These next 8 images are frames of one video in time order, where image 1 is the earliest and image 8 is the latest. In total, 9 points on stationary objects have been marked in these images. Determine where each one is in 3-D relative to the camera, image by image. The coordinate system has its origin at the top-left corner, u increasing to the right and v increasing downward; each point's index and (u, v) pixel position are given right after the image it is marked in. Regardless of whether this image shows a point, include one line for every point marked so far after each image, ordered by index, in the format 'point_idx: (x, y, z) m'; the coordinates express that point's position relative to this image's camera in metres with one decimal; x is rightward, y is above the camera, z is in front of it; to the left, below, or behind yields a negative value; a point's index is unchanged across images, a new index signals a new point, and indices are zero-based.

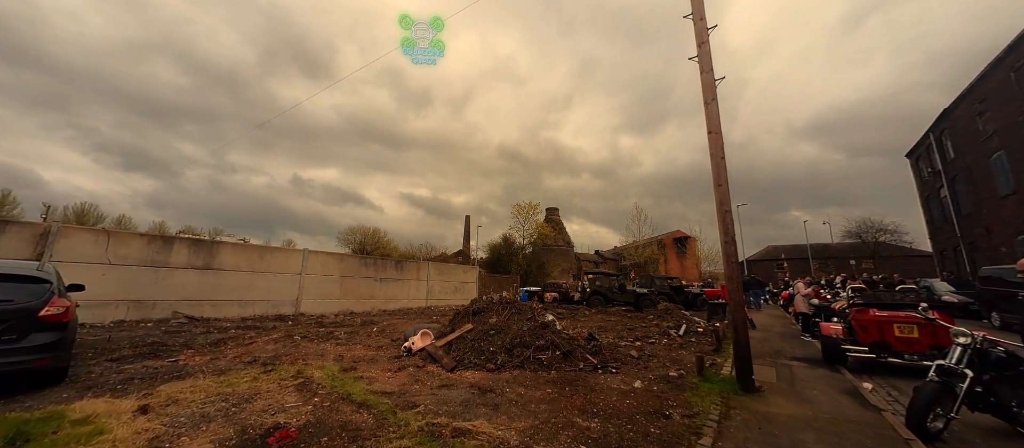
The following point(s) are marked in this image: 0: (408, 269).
0: (-5.4, -2.3, +17.9) m
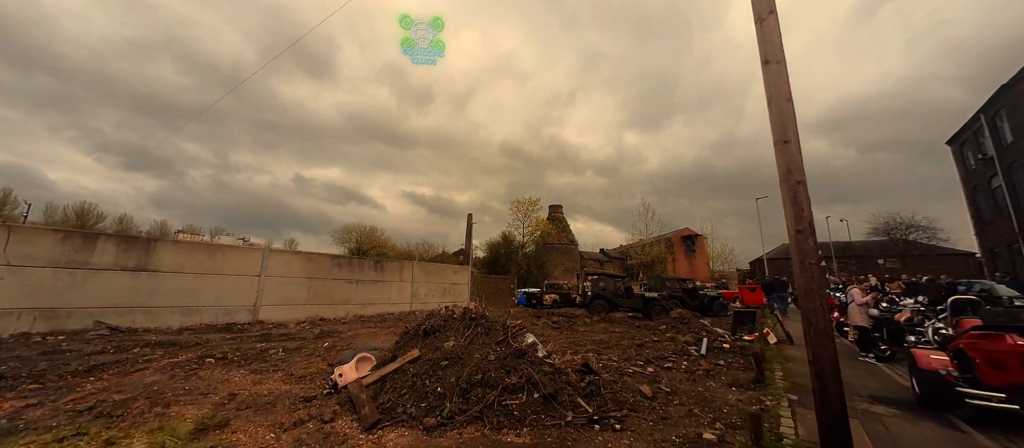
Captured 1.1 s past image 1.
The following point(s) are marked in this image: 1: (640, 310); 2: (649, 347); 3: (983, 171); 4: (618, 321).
0: (-5.7, -2.1, +16.2) m
1: (+4.8, -3.2, +12.9) m
2: (+3.2, -2.9, +8.2) m
3: (+23.7, +2.6, +17.4) m
4: (+3.6, -3.4, +11.7) m
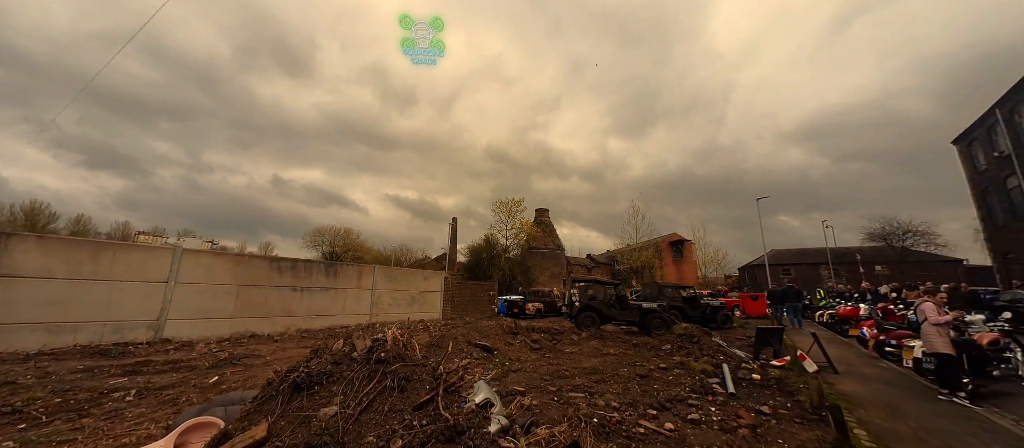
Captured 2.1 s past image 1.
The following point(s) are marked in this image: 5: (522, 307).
0: (-6.7, -2.0, +13.8) m
1: (+3.9, -3.2, +11.0) m
2: (+2.5, -2.8, +6.1) m
3: (+22.7, +2.5, +16.3) m
4: (+2.8, -3.3, +9.7) m
5: (+0.6, -4.8, +19.8) m
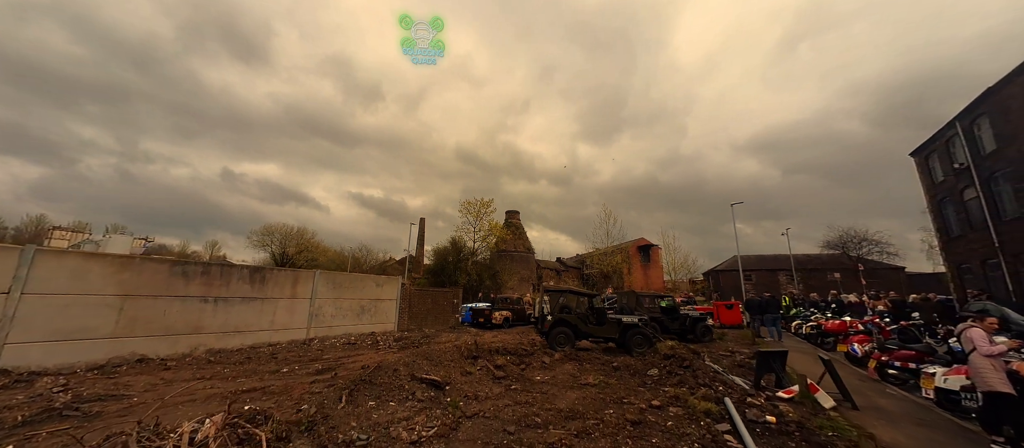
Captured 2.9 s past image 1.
0: (-7.9, -1.9, +11.6) m
1: (+2.9, -3.3, +9.7) m
2: (+1.9, -2.8, +4.8) m
3: (+21.2, +2.0, +16.6) m
4: (+1.9, -3.3, +8.3) m
5: (-1.3, -4.8, +18.2) m
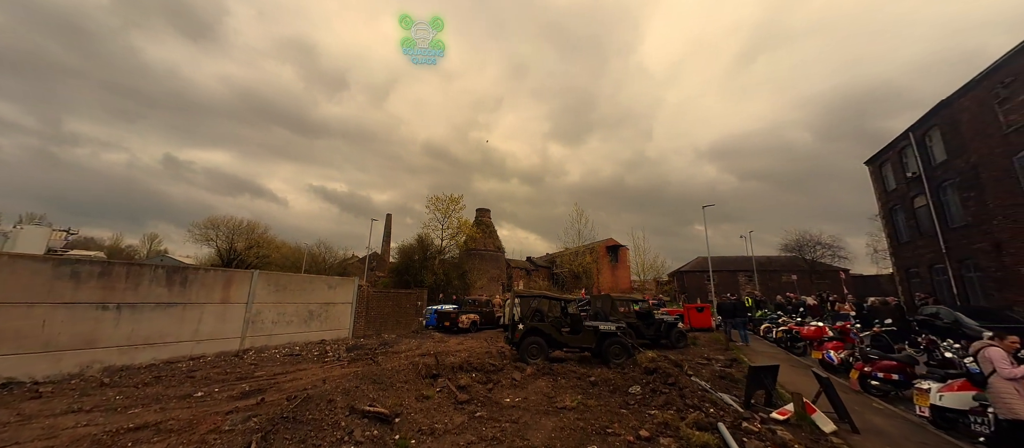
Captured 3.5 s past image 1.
0: (-8.9, -1.7, +9.9) m
1: (+2.0, -3.3, +8.9) m
2: (+1.5, -2.8, +3.9) m
3: (+19.8, +1.7, +17.4) m
4: (+1.1, -3.3, +7.5) m
5: (-2.9, -4.7, +17.1) m
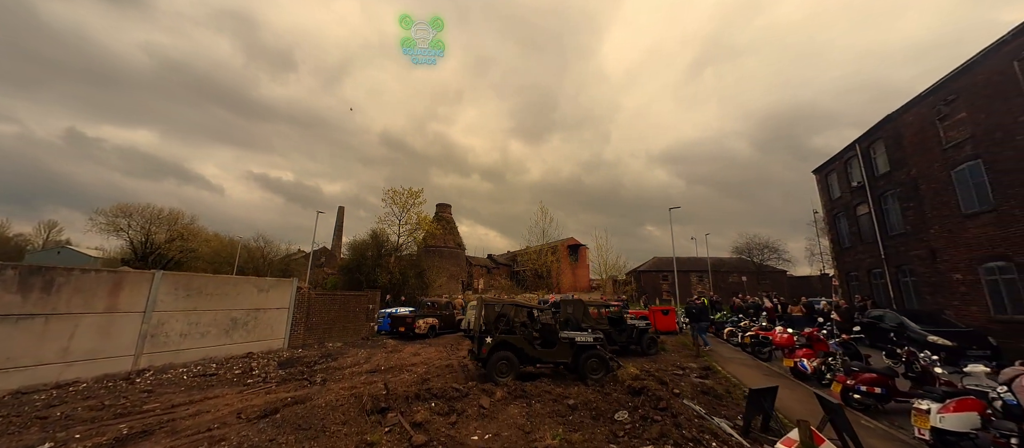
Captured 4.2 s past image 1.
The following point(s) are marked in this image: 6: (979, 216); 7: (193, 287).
0: (-9.7, -1.4, +7.7) m
1: (+1.3, -3.3, +8.0) m
2: (+1.3, -2.8, +3.0) m
3: (+18.0, +1.3, +18.5) m
4: (+0.5, -3.3, +6.5) m
5: (-4.6, -4.5, +15.6) m
6: (+15.9, +0.3, +11.8) m
7: (-9.0, -1.8, +9.8) m
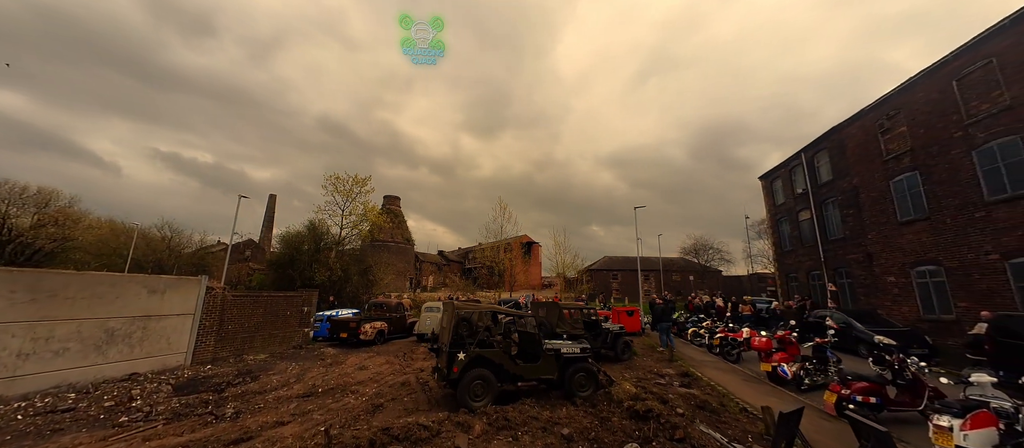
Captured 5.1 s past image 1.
0: (-9.9, -1.0, +4.9) m
1: (+0.8, -3.1, +6.9) m
2: (+1.6, -2.8, +1.9) m
3: (+15.9, +1.1, +19.7) m
4: (+0.3, -3.2, +5.2) m
5: (-6.2, -4.1, +13.5) m
6: (+14.8, 0.0, +12.8) m
7: (-9.6, -1.3, +7.1) m
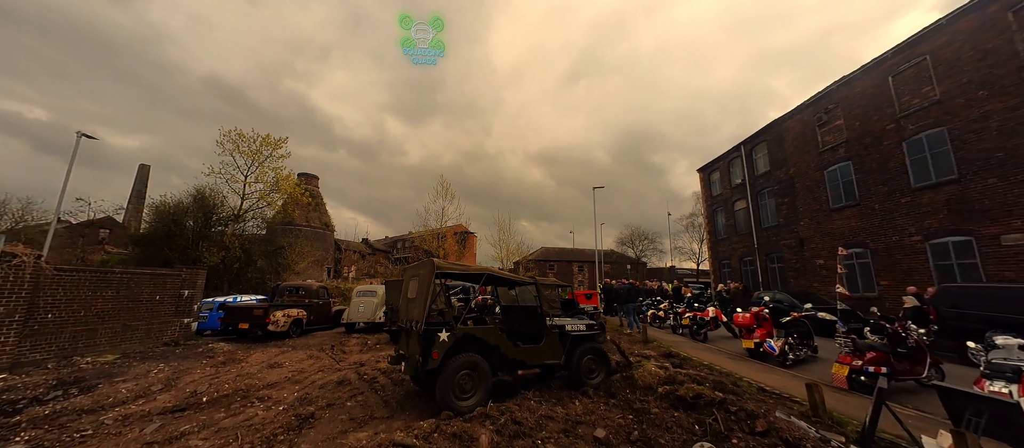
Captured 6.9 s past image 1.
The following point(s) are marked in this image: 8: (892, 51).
0: (-9.3, +0.3, +1.1) m
1: (+0.6, -2.2, +5.2) m
2: (+2.5, -1.9, +0.6) m
3: (+13.0, +1.7, +20.8) m
4: (+0.5, -2.2, +3.5) m
5: (-7.5, -2.8, +10.3) m
6: (+13.3, +0.6, +13.9) m
7: (-9.5, 0.0, +3.3) m
8: (+13.3, +6.1, +12.2) m
